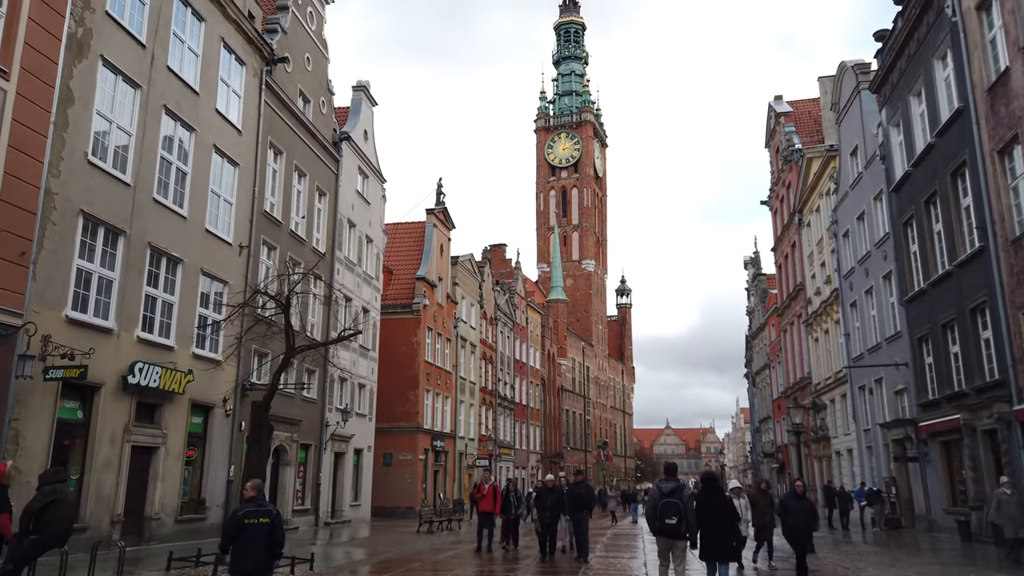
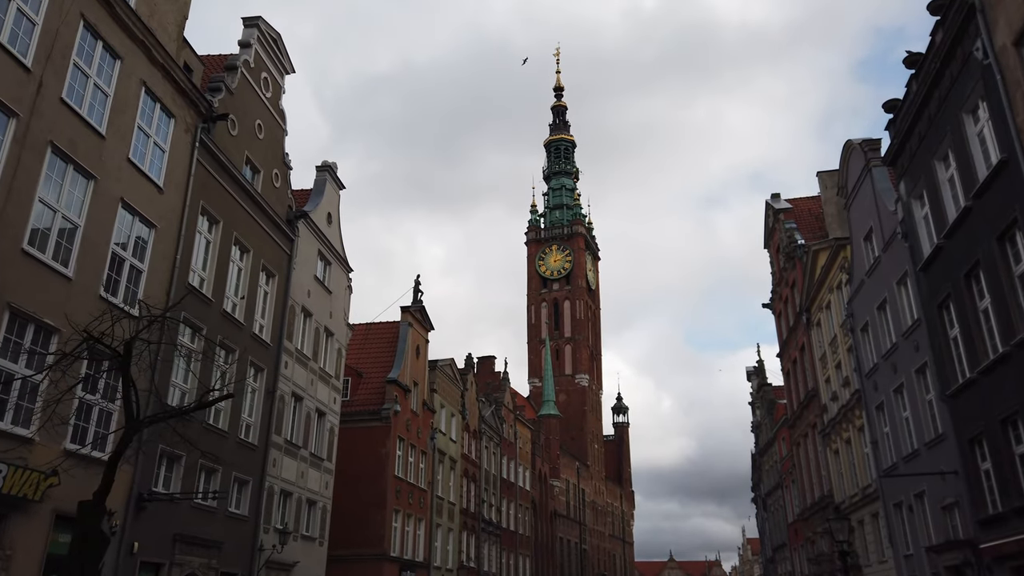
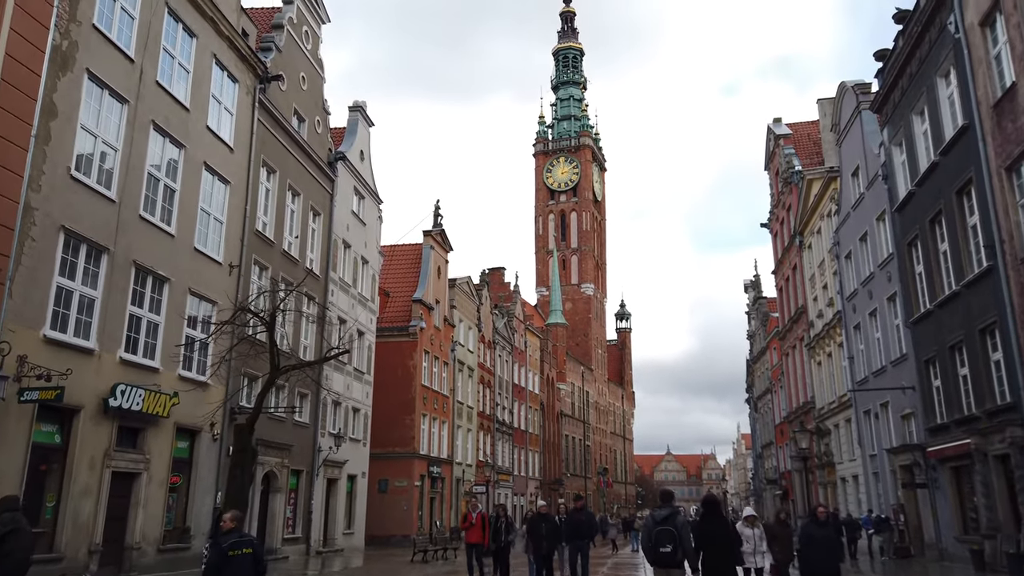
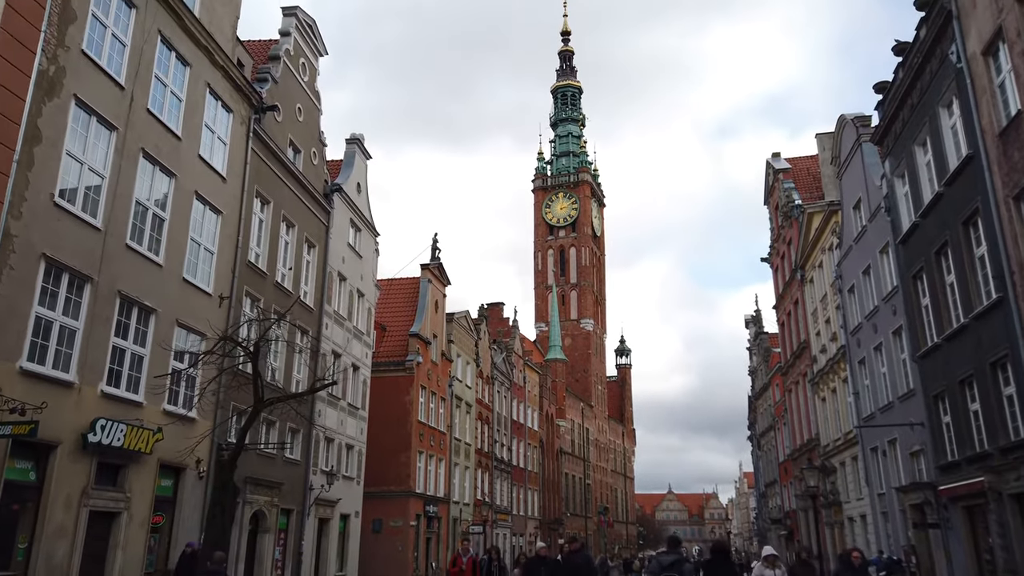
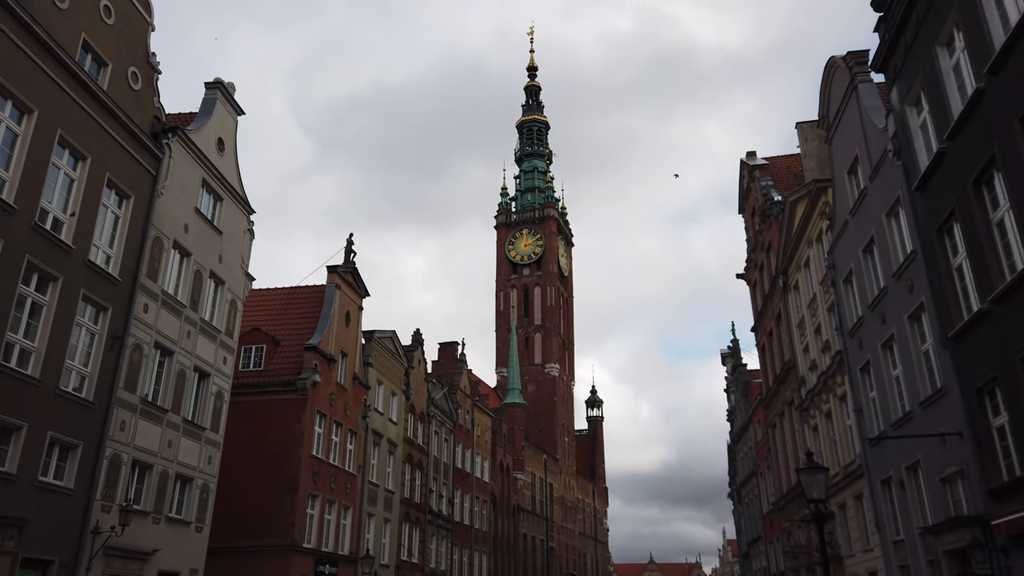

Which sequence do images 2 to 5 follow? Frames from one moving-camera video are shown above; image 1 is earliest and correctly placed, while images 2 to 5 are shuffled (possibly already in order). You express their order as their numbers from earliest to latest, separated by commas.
3, 4, 2, 5
